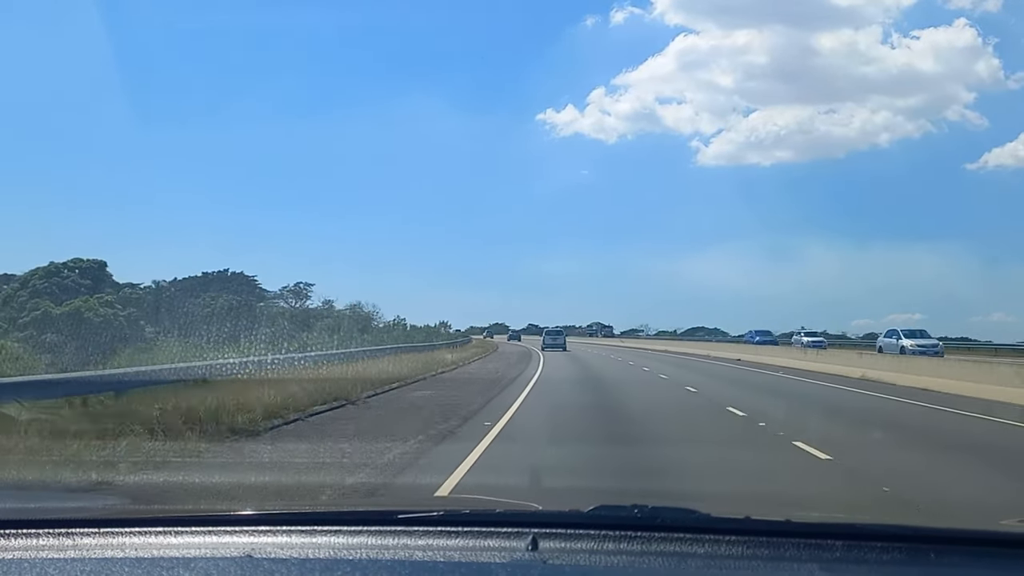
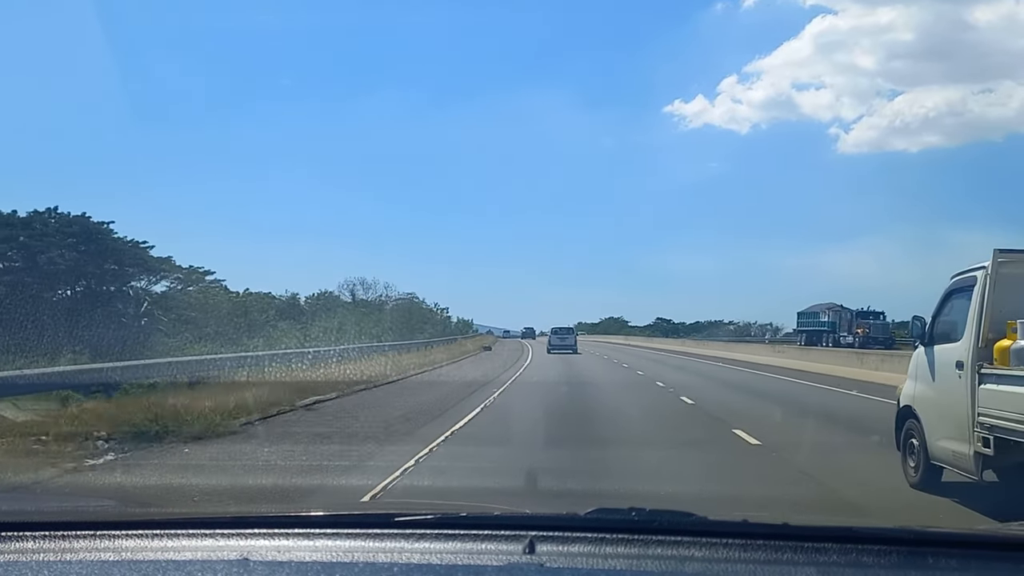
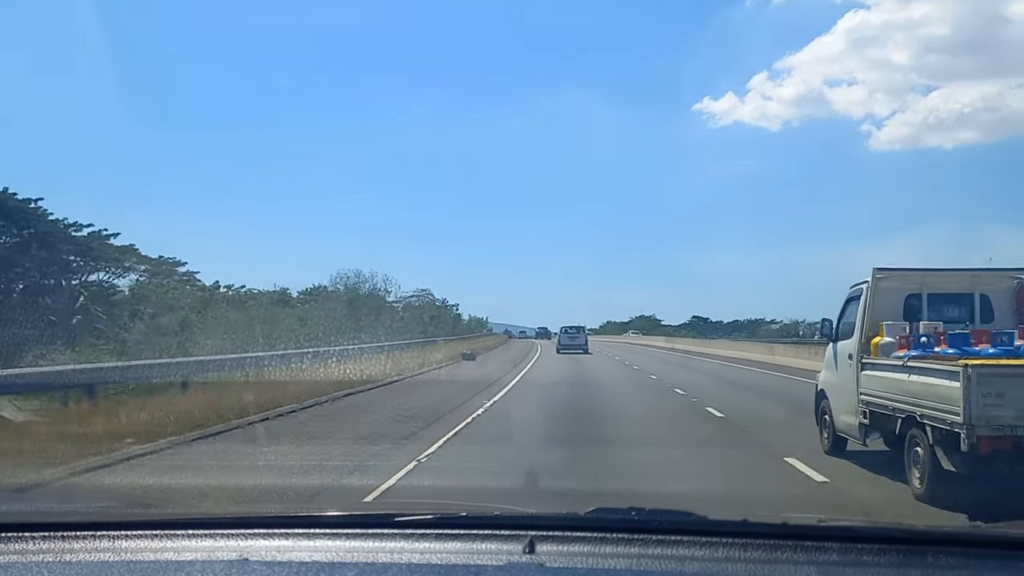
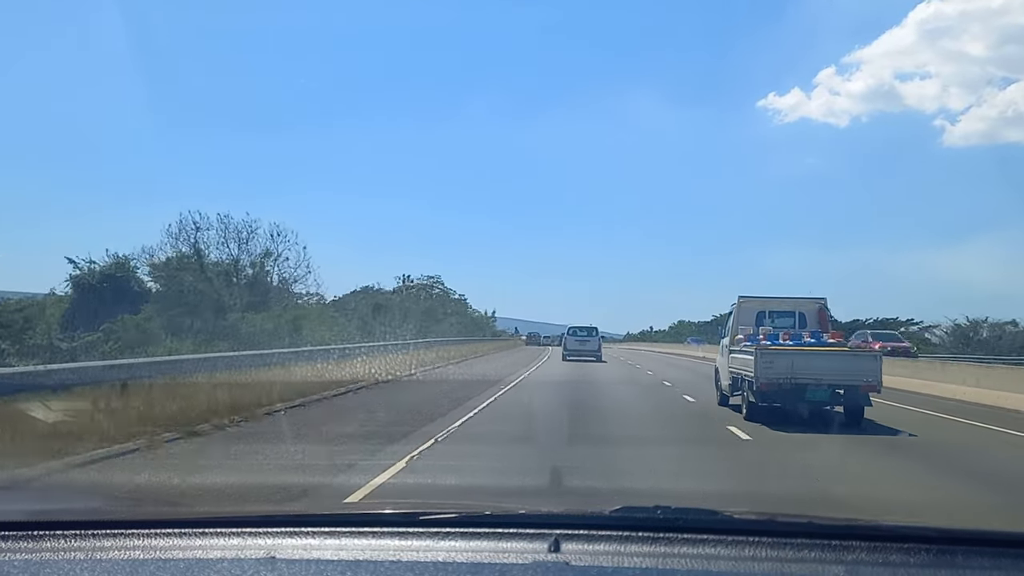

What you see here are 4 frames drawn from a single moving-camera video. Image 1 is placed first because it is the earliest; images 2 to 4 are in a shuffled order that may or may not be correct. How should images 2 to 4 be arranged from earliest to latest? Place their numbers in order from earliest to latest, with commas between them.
2, 3, 4
